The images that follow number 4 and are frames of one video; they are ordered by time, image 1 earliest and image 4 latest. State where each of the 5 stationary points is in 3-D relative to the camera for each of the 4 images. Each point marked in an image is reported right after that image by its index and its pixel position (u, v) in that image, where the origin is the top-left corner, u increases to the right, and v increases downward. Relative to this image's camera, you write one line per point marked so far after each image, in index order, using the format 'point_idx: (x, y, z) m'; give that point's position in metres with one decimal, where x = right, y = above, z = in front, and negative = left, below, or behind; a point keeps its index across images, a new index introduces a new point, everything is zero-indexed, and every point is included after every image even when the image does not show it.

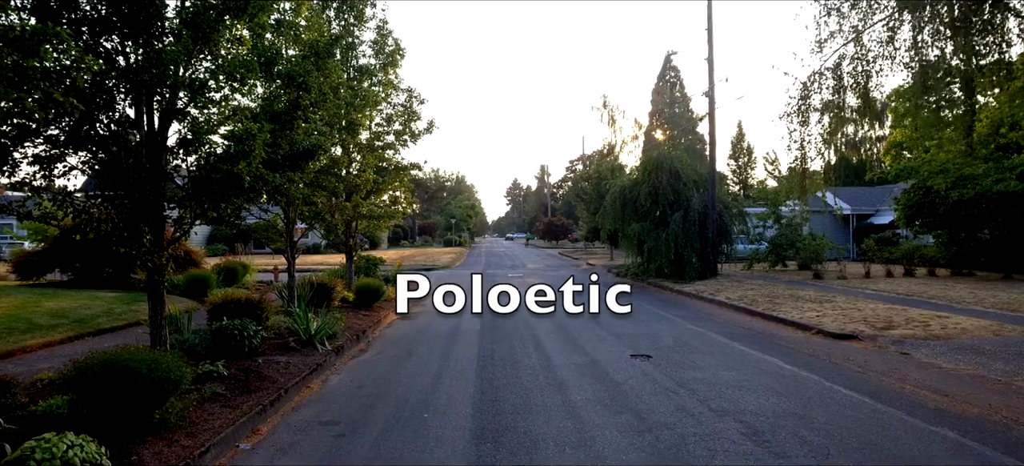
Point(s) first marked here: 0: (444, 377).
0: (-0.9, -1.9, +9.7) m
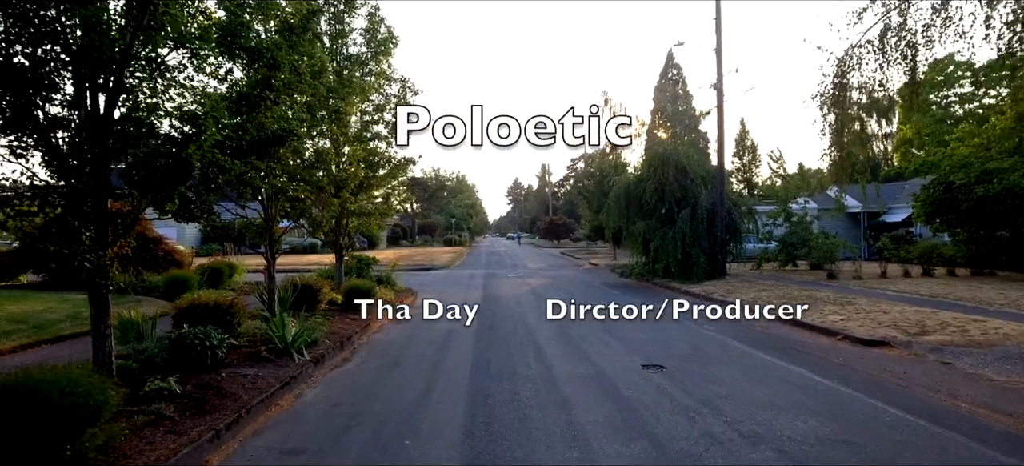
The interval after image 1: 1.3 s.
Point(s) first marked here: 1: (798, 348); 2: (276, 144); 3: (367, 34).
0: (-0.9, -1.9, +8.6) m
1: (+4.3, -1.7, +11.1) m
2: (-3.0, +1.1, +9.3) m
3: (-3.4, +4.7, +17.4) m
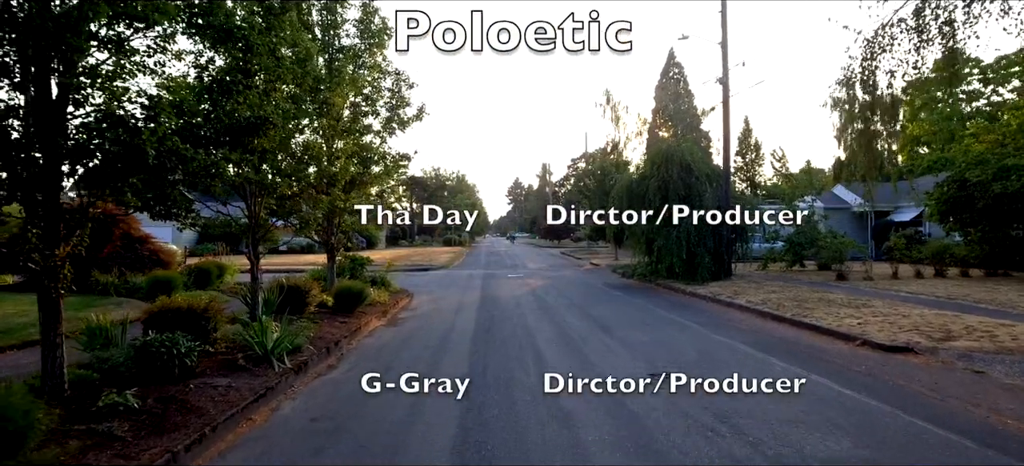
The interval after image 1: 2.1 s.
0: (-1.0, -1.8, +7.9) m
1: (+4.3, -1.7, +10.4) m
2: (-3.0, +1.1, +8.6) m
3: (-3.5, +4.7, +16.7) m
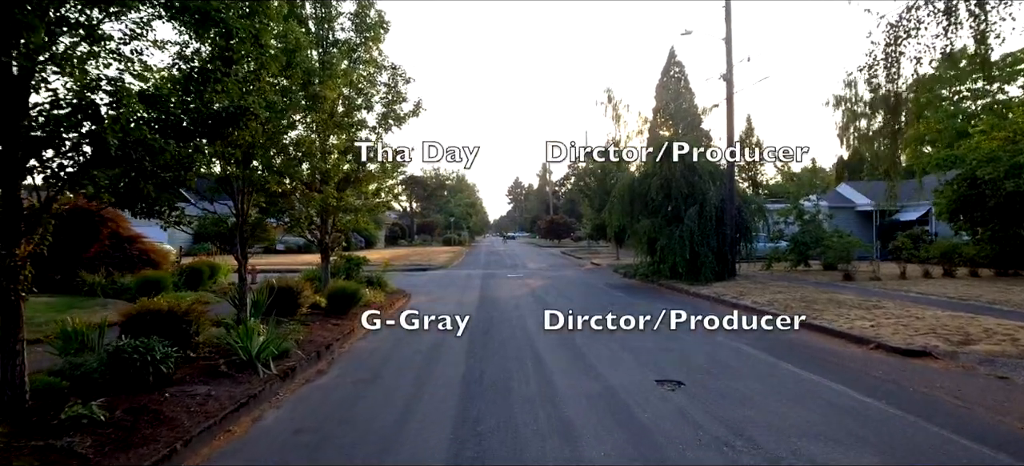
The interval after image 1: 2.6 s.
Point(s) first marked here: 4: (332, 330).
0: (-1.0, -1.8, +7.4) m
1: (+4.3, -1.7, +9.9) m
2: (-3.1, +1.2, +8.1) m
3: (-3.5, +4.7, +16.2) m
4: (-3.0, -1.6, +12.4) m
